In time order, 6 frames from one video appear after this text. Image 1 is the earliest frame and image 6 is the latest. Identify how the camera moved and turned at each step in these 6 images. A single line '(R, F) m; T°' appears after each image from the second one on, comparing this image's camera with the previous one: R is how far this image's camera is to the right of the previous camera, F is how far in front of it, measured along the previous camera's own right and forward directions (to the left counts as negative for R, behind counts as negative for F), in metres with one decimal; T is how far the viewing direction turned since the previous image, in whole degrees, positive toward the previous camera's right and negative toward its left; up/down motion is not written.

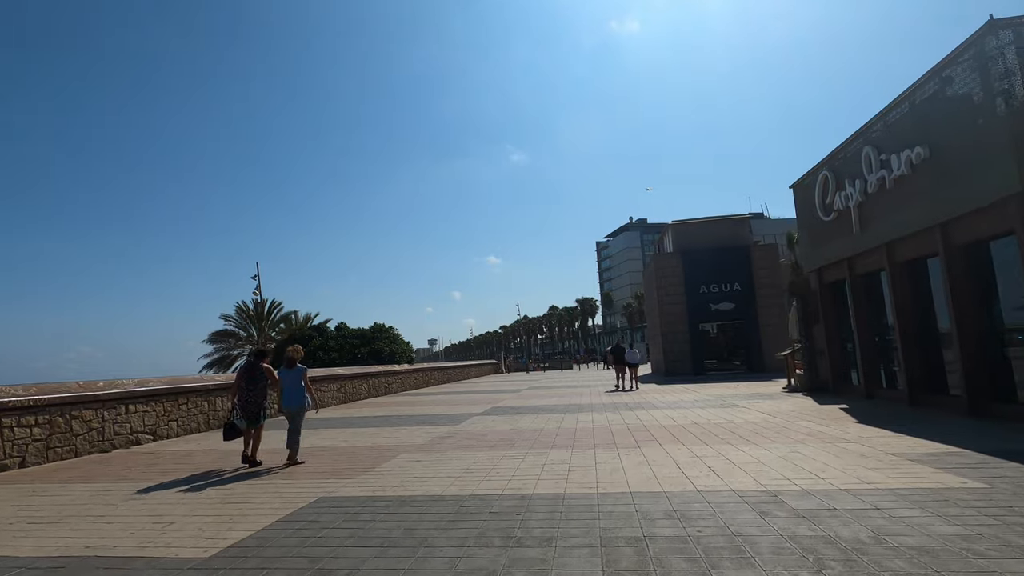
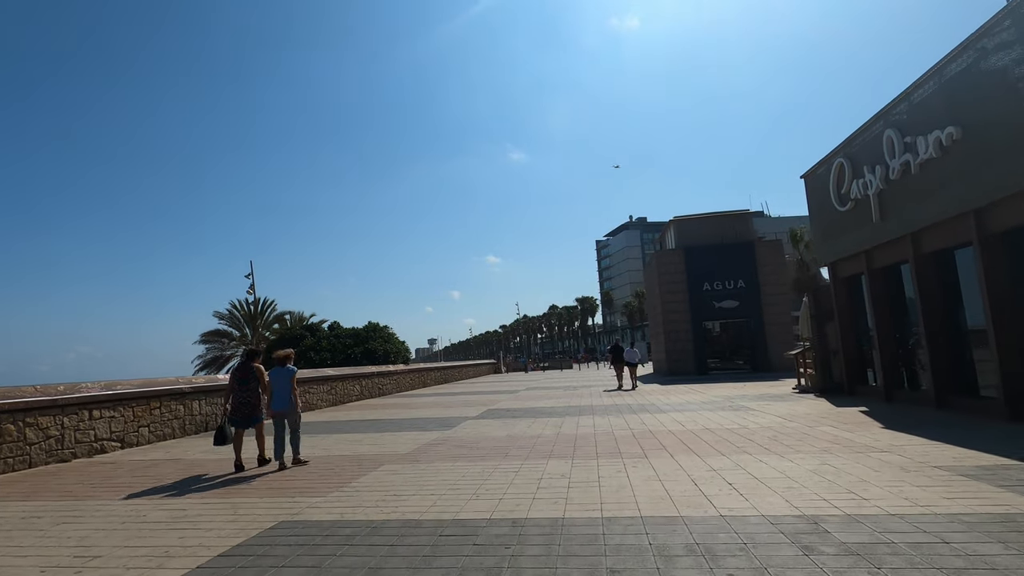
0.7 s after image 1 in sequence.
(+0.1, +0.8) m; 0°
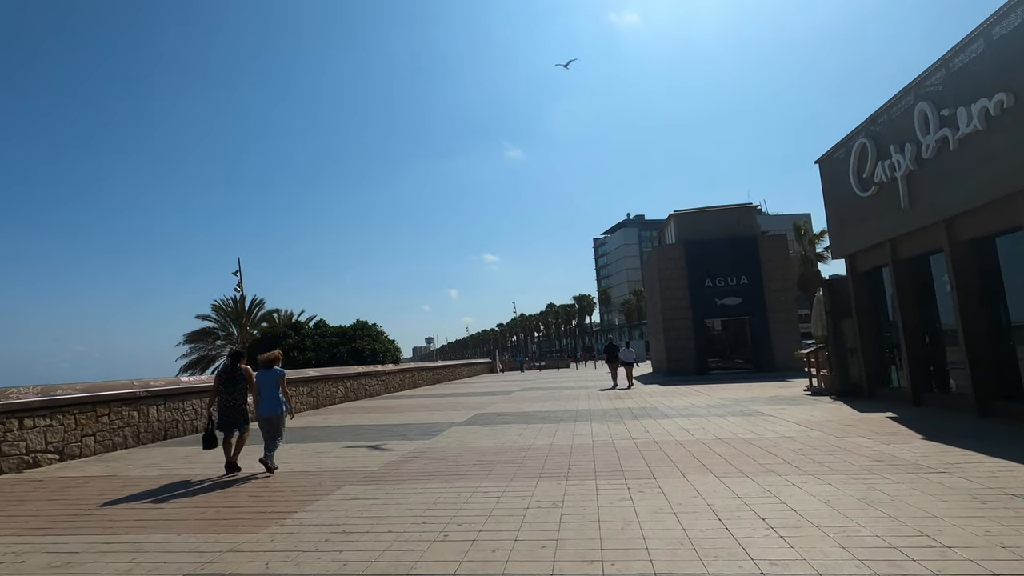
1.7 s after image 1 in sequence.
(+0.1, +1.1) m; 0°
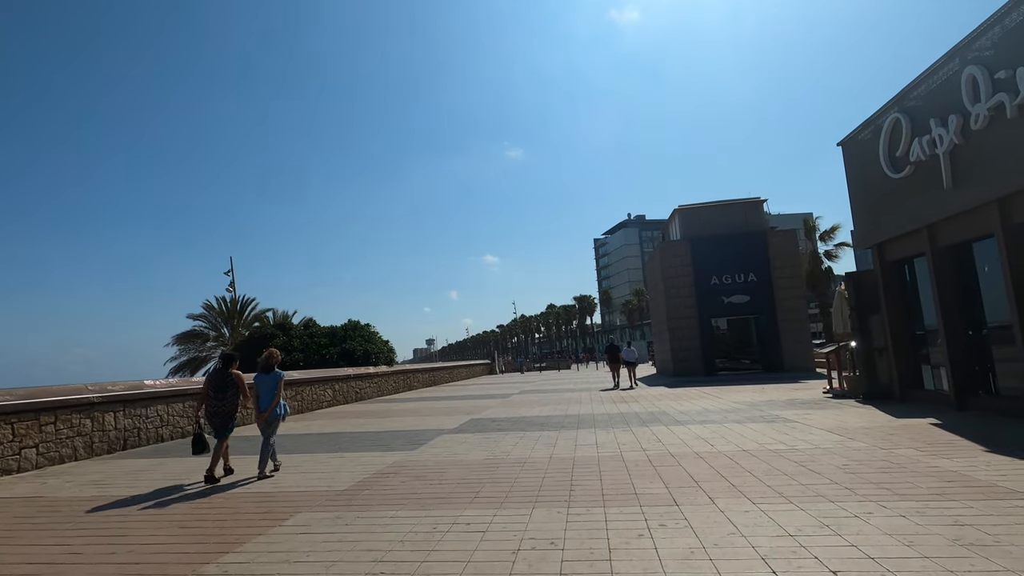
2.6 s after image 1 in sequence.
(+0.1, +1.1) m; 0°
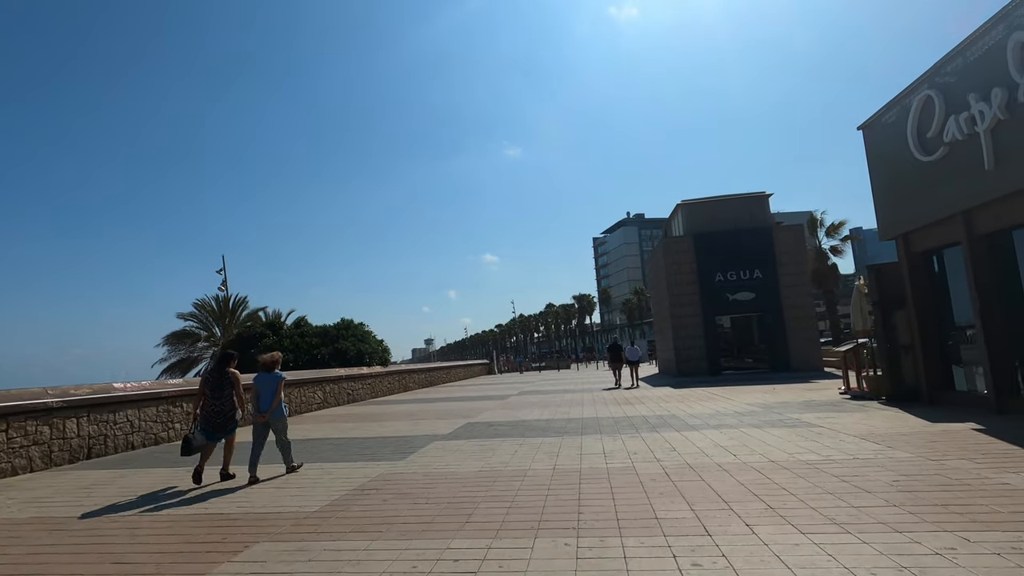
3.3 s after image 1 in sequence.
(0.0, +0.8) m; 0°
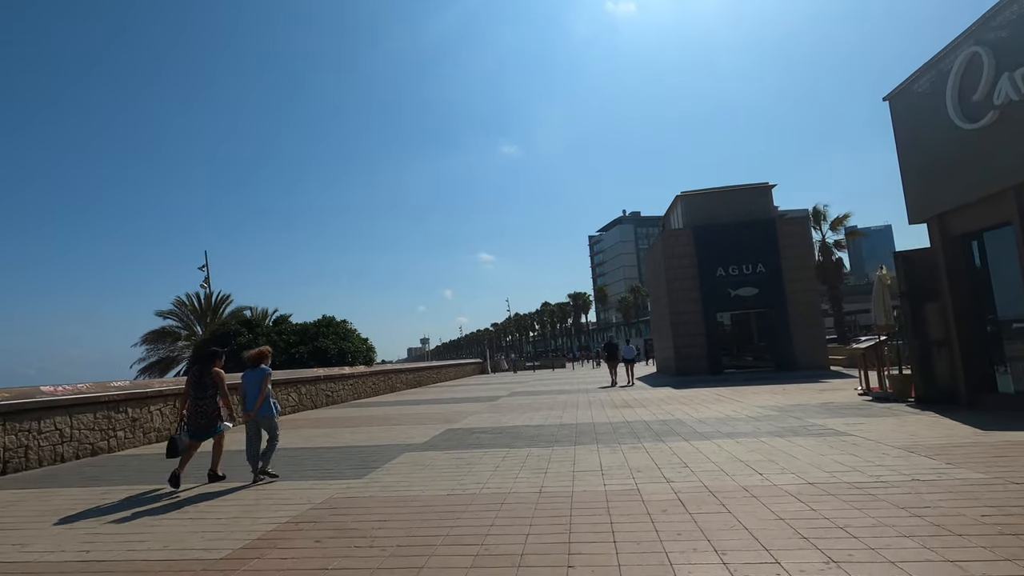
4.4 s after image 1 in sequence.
(+0.2, +1.2) m; 0°
